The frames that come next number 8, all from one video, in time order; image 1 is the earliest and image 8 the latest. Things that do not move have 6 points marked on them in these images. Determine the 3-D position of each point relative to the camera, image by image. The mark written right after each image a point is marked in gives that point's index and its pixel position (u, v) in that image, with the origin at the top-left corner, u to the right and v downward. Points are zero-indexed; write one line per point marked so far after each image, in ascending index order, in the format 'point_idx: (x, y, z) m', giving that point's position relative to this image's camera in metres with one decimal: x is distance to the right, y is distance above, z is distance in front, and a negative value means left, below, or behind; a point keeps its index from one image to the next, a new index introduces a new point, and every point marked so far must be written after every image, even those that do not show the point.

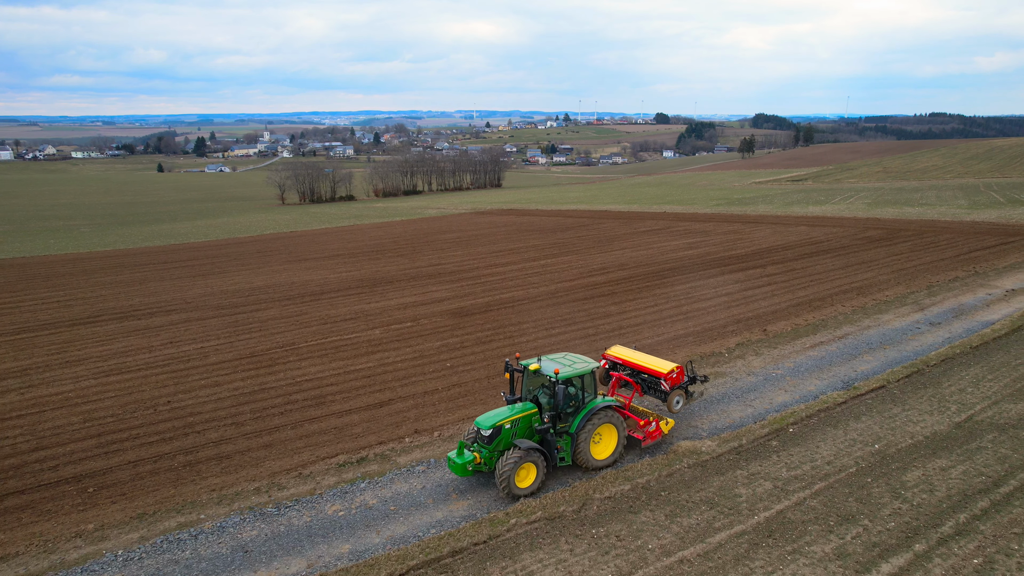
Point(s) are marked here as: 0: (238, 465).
0: (-3.5, -2.4, +9.4) m
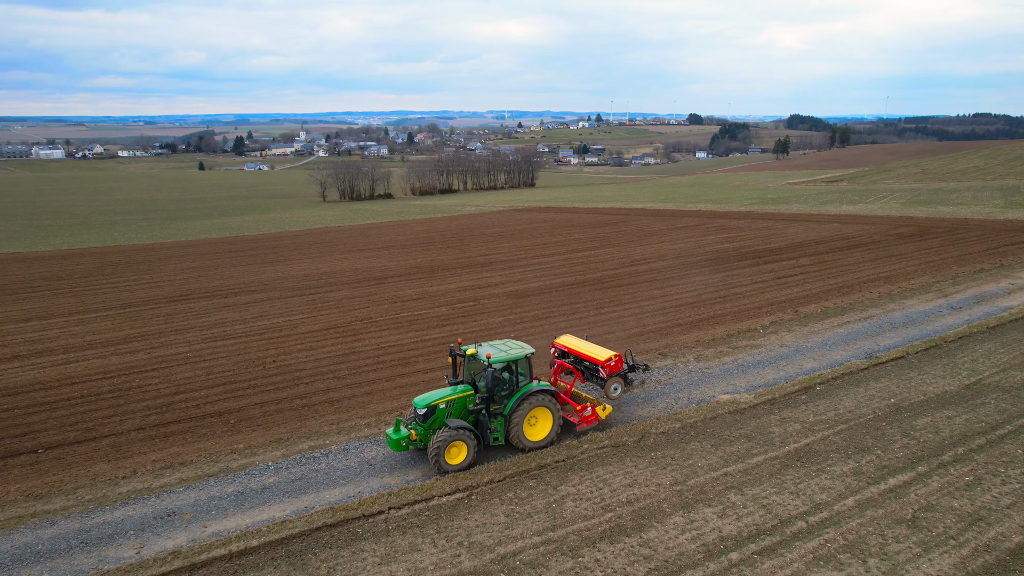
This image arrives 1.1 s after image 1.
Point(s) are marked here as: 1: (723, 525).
0: (-2.5, -1.9, +11.3) m
1: (+2.2, -2.5, +7.3) m
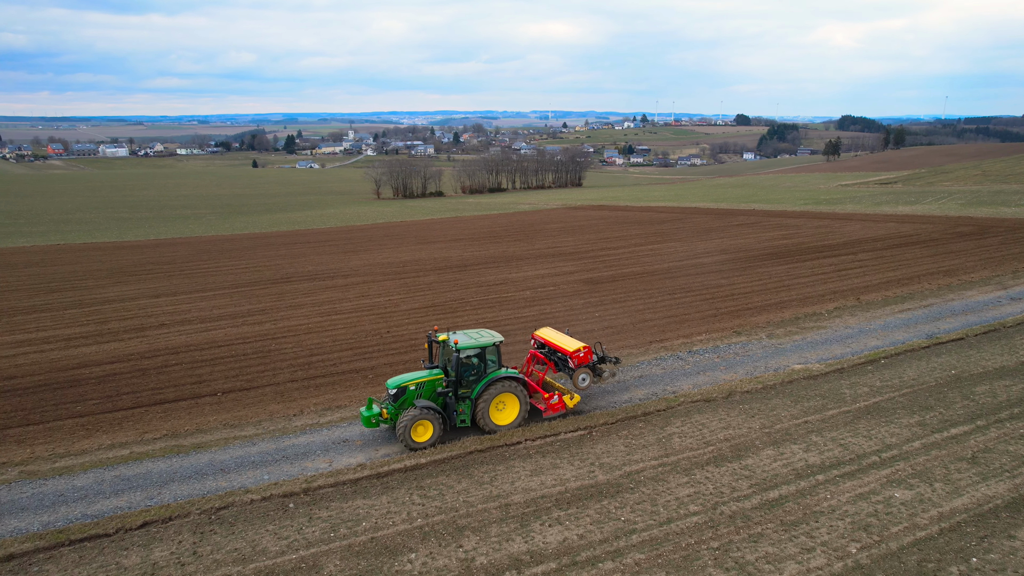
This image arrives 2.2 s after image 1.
0: (-0.7, -1.5, +13.0) m
1: (+3.7, -2.1, +8.8) m
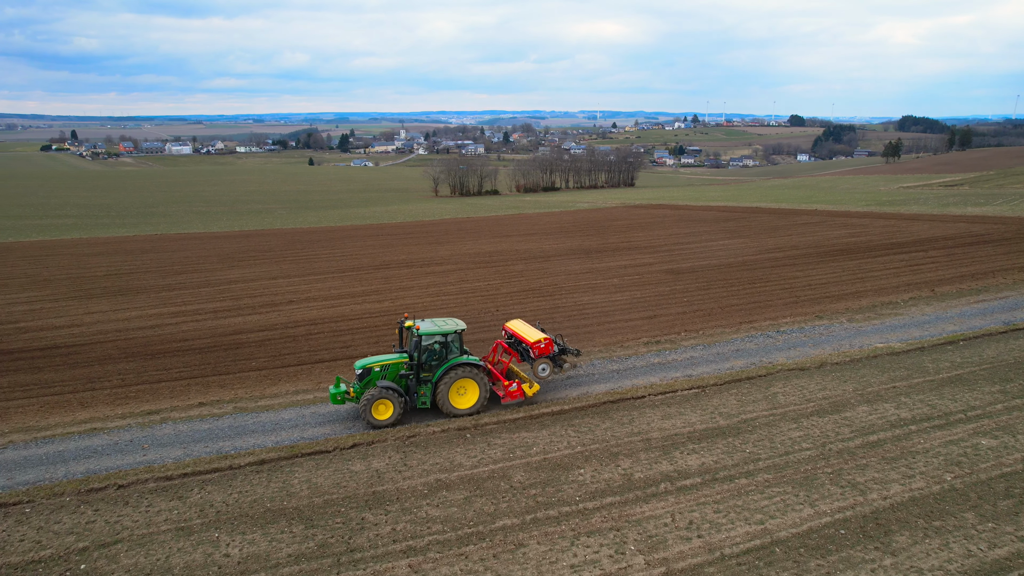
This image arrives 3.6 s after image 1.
0: (+1.5, -1.1, +14.7) m
1: (+5.7, -1.8, +10.1) m
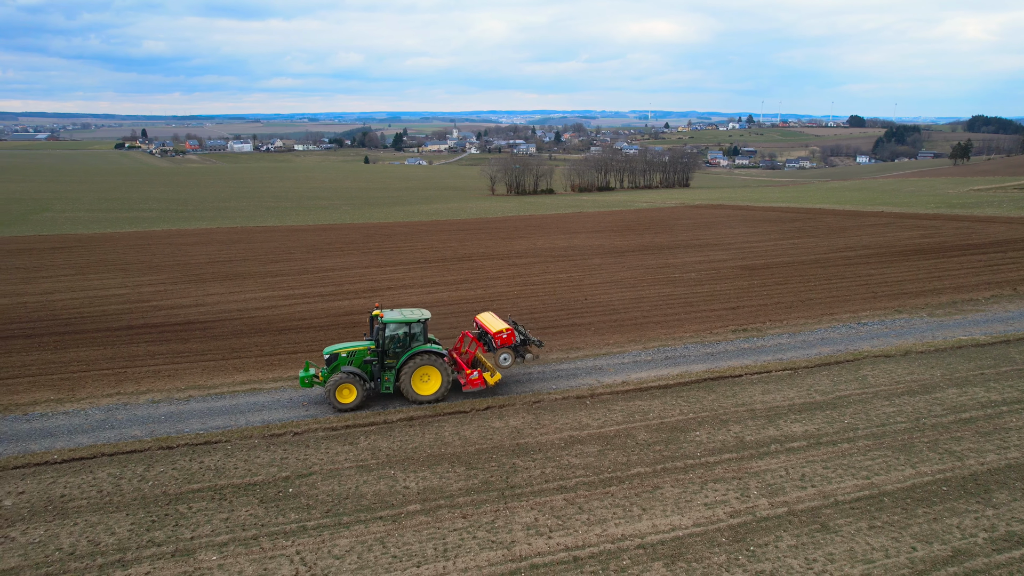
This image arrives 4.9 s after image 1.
0: (+3.6, -0.9, +15.6) m
1: (+7.4, -1.7, +10.8) m
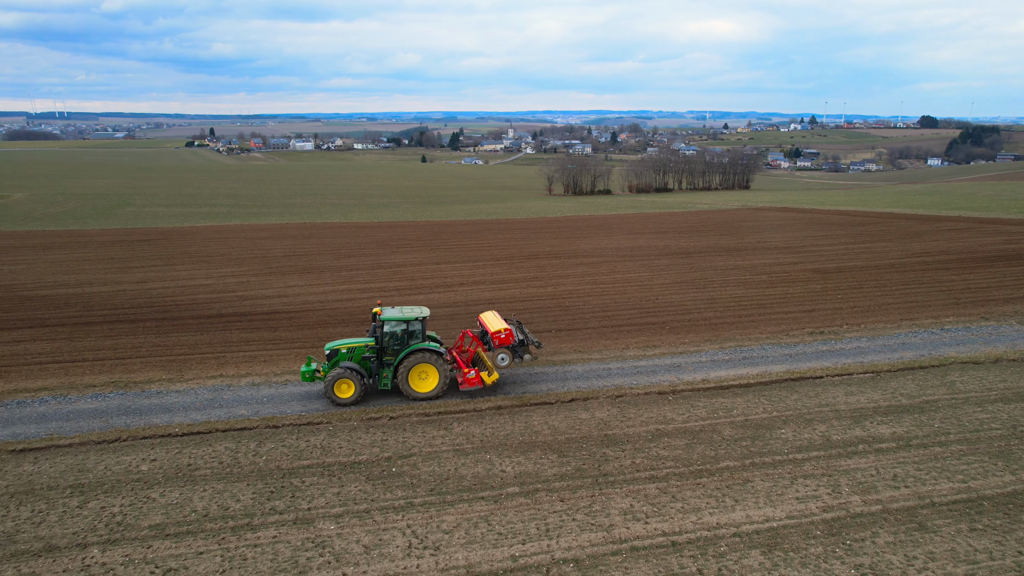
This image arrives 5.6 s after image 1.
0: (+5.2, -0.9, +15.6) m
1: (+8.7, -1.8, +10.6) m
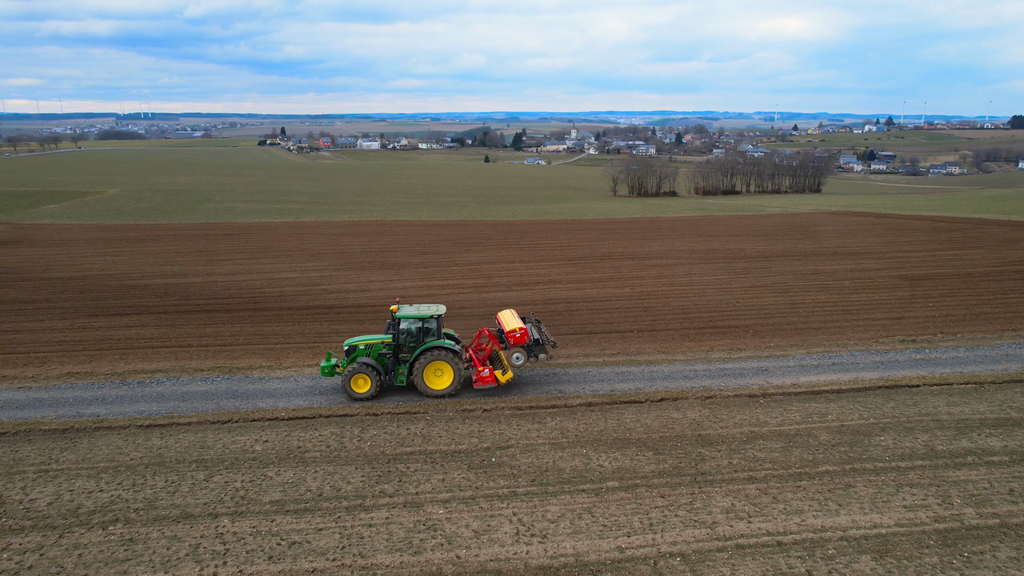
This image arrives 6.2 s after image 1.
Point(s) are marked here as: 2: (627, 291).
0: (+7.0, -1.0, +15.3) m
1: (+10.1, -1.9, +10.0) m
2: (+3.3, -0.1, +19.9) m
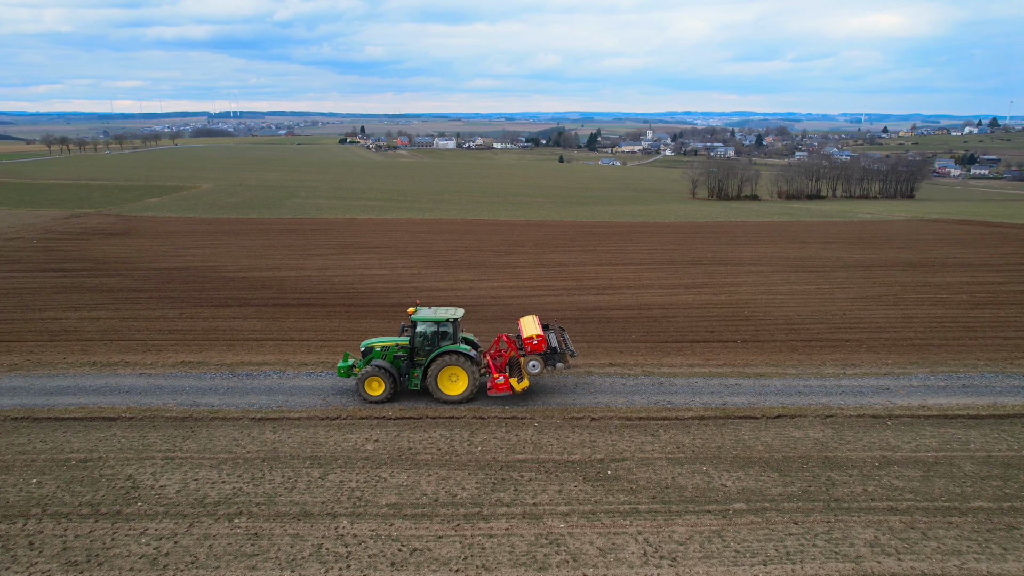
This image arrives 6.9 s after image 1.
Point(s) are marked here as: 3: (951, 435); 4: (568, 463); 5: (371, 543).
0: (+9.1, -1.3, +14.3) m
1: (+11.5, -2.3, +8.7) m
2: (+5.8, -0.3, +19.2) m
3: (+6.0, -2.0, +9.6) m
4: (+0.7, -2.2, +8.7) m
5: (-1.4, -2.6, +7.0) m
